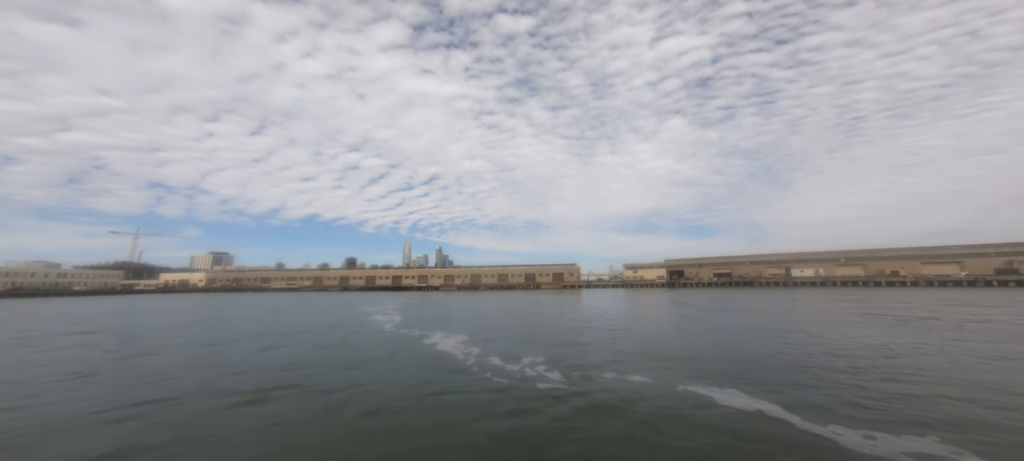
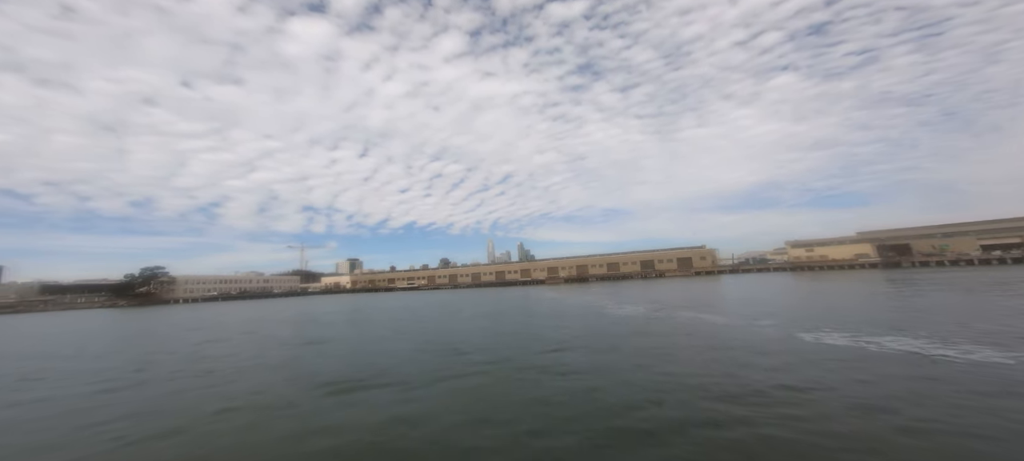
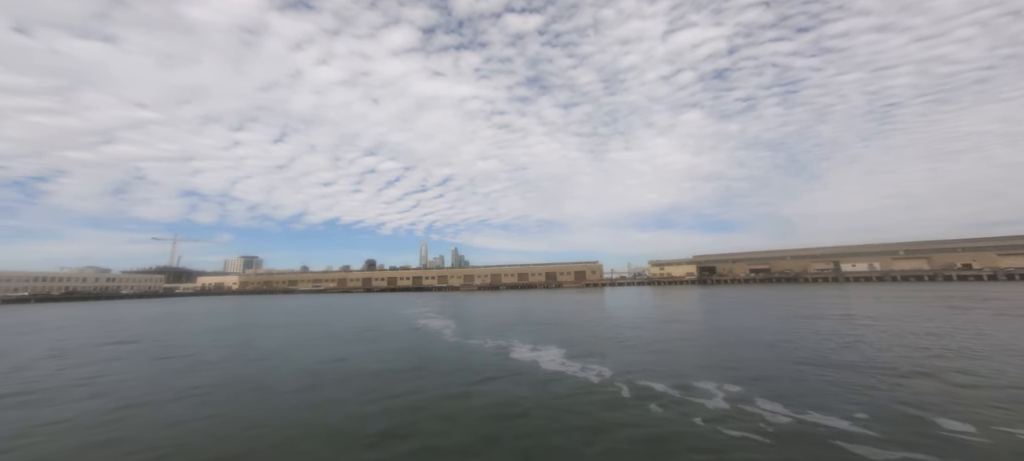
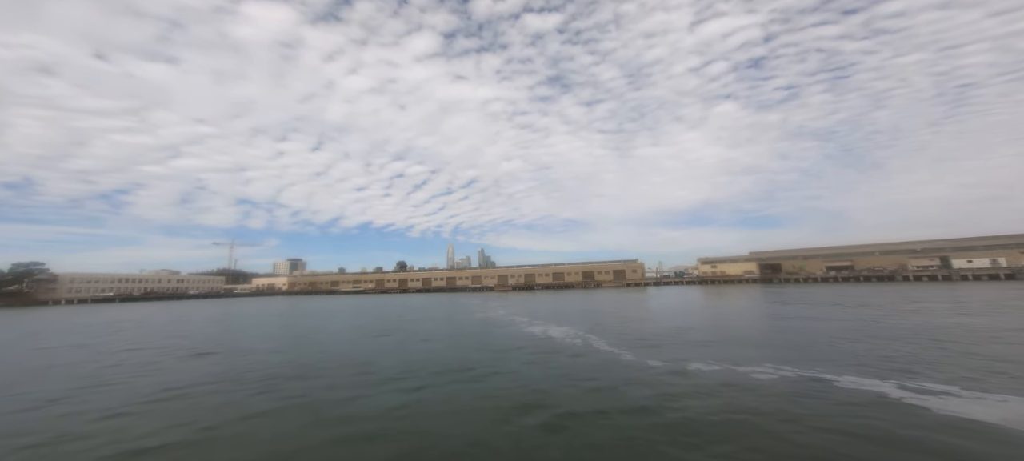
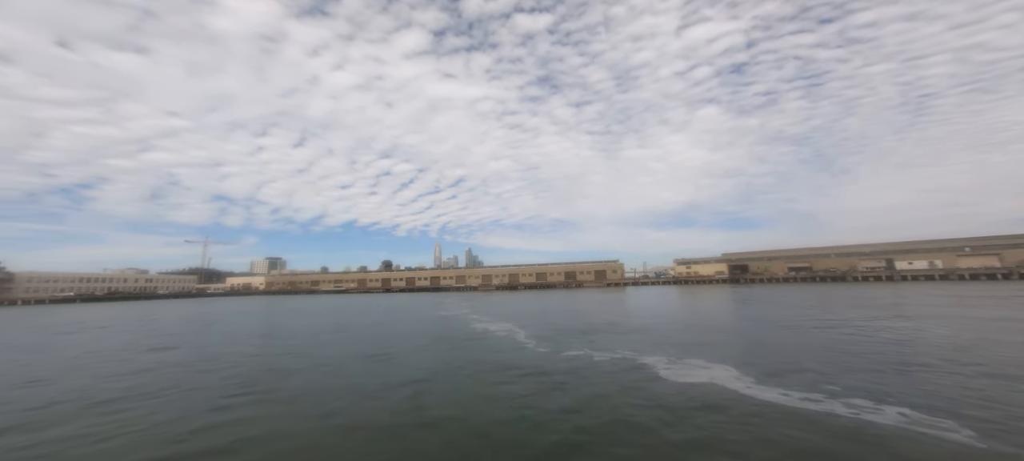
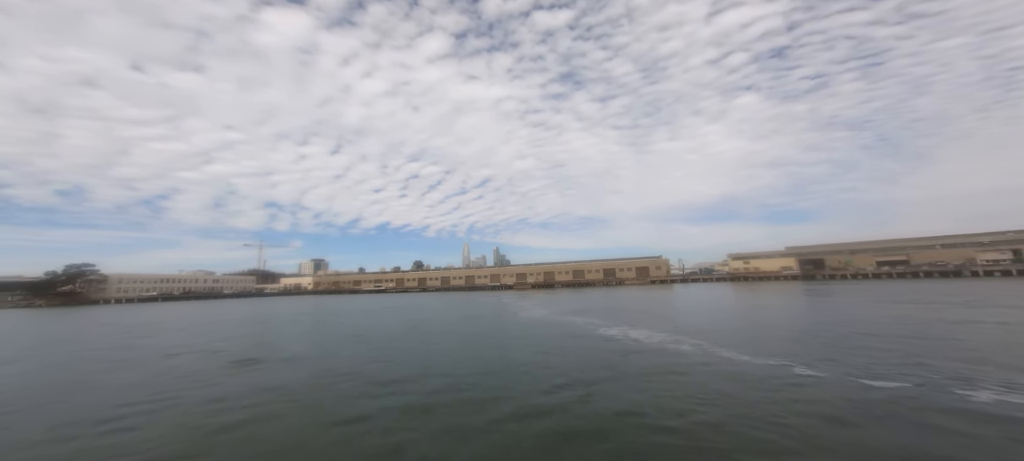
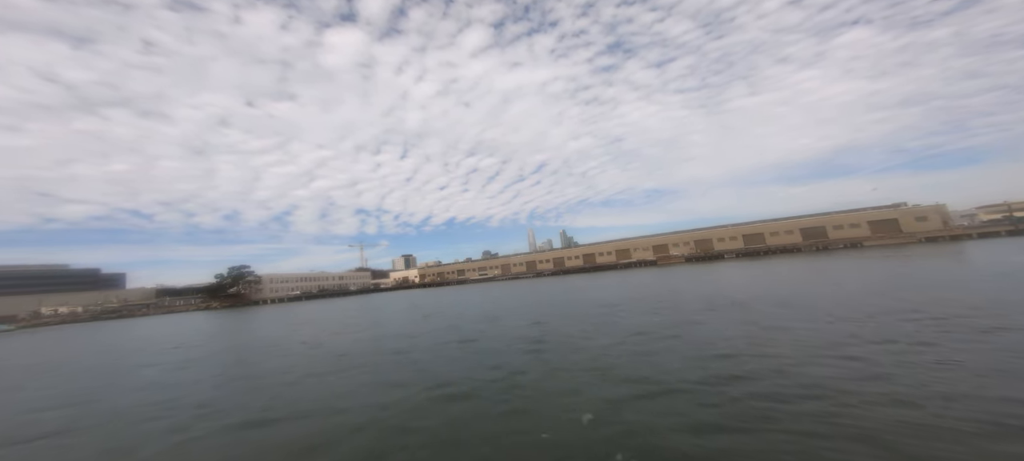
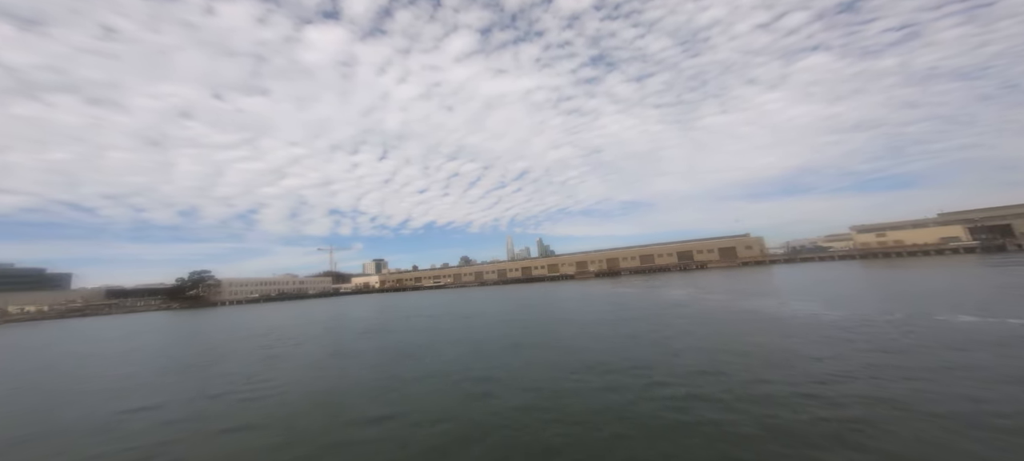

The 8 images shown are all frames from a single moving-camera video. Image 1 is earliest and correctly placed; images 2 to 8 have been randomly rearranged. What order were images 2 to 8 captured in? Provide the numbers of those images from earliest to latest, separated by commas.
3, 5, 4, 6, 2, 8, 7
